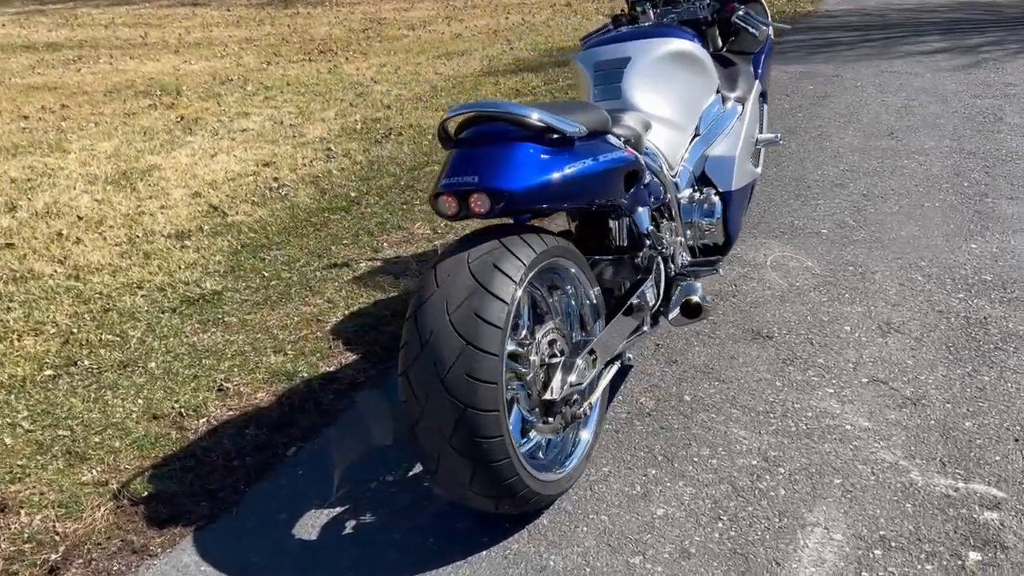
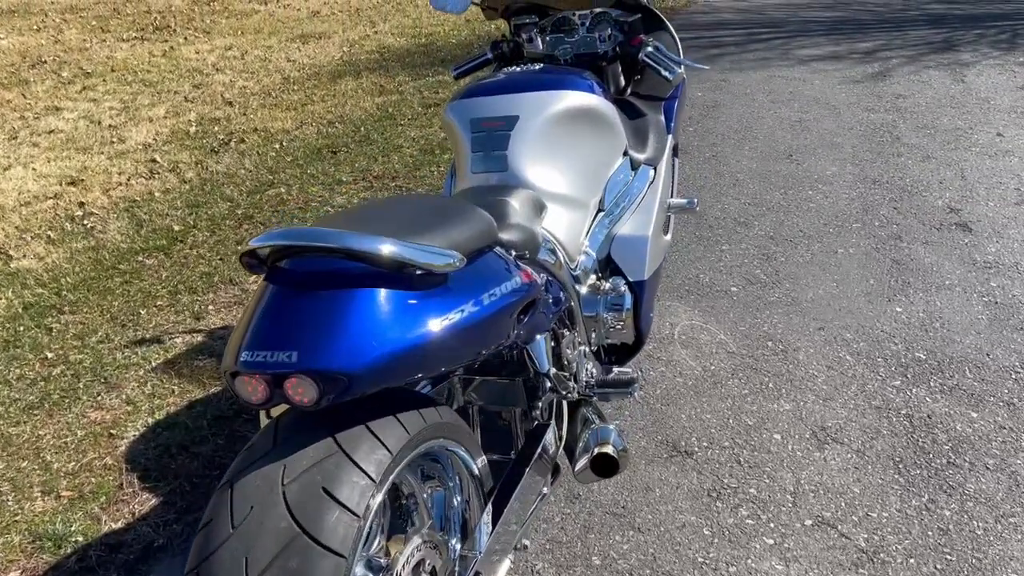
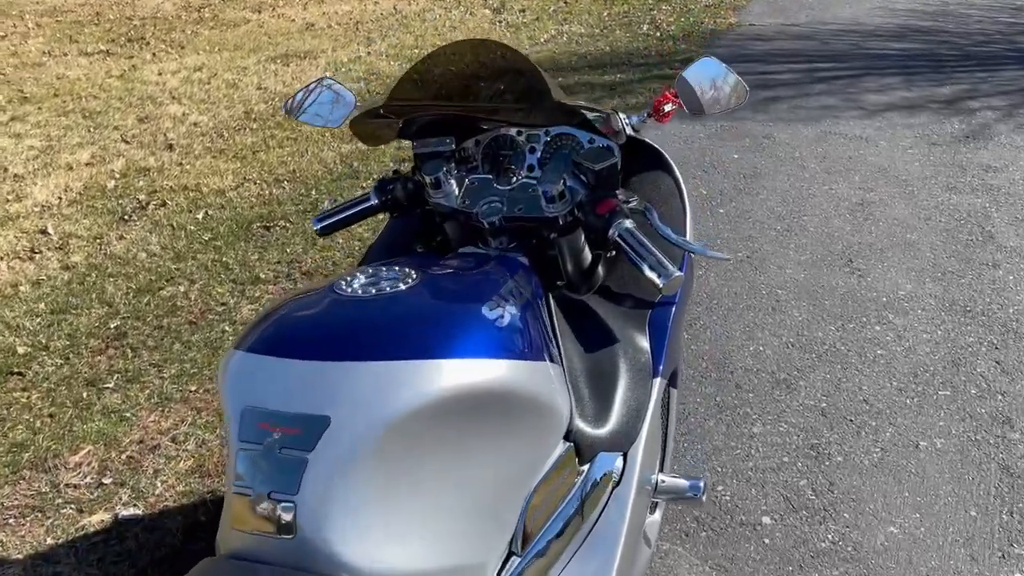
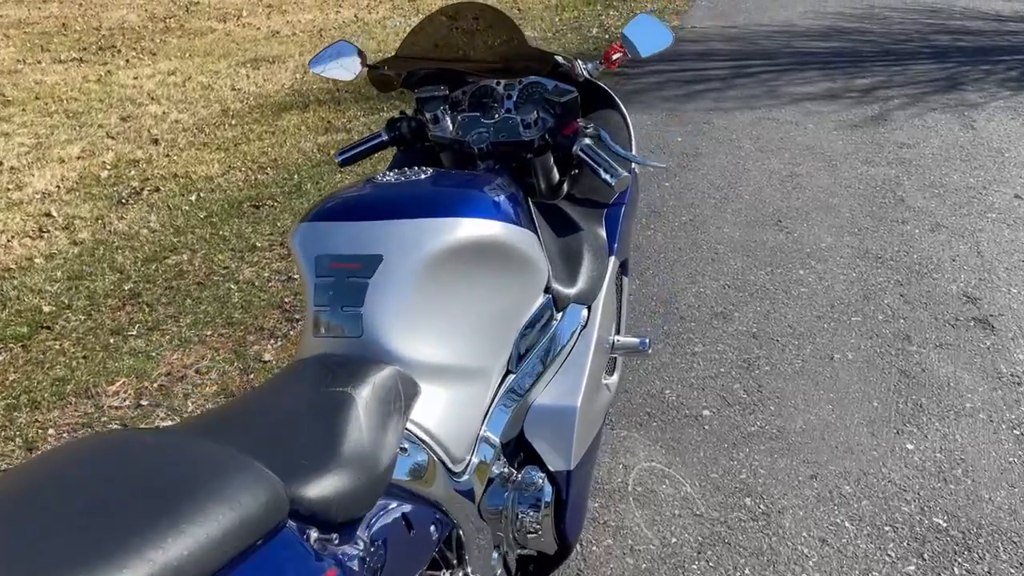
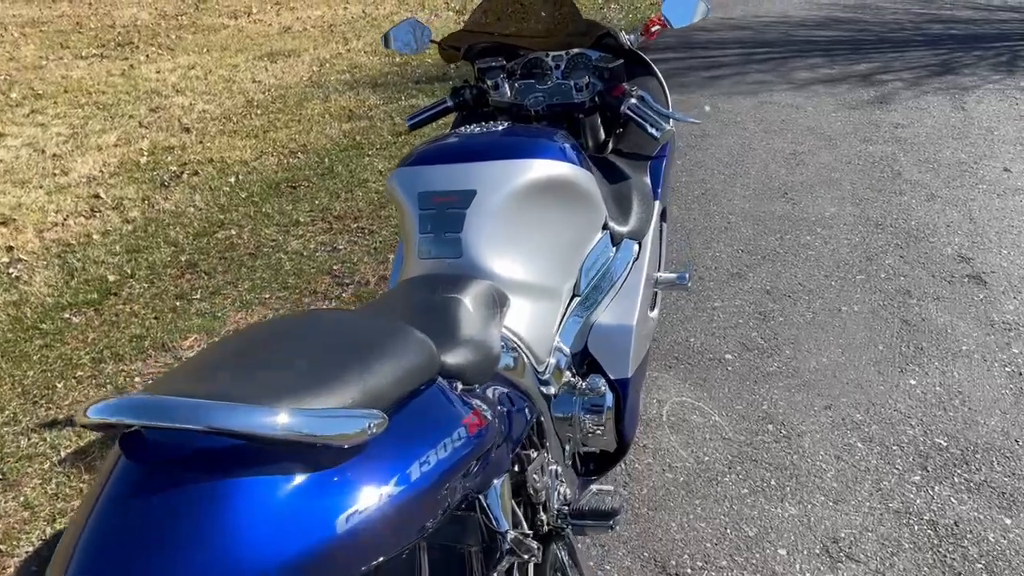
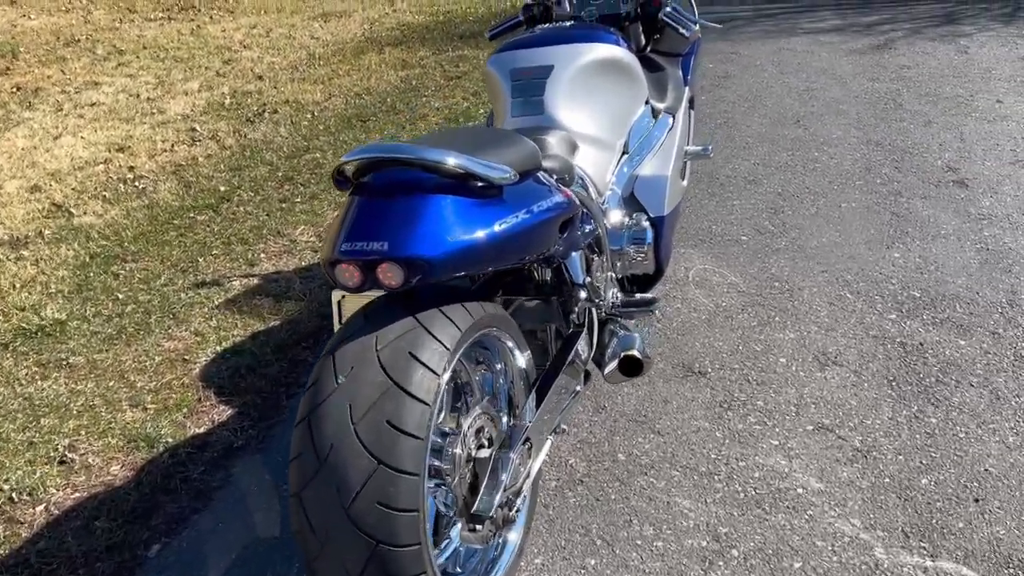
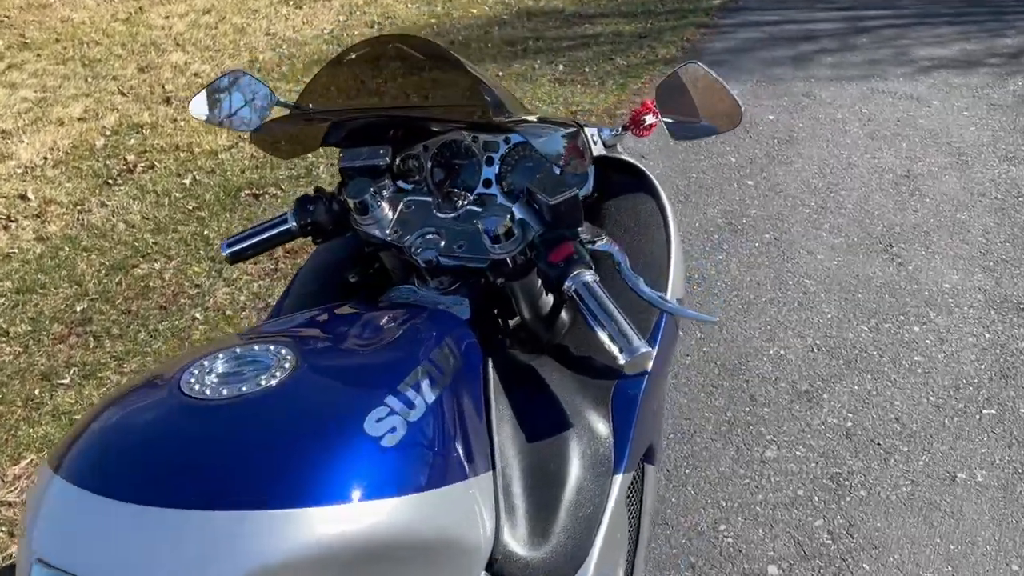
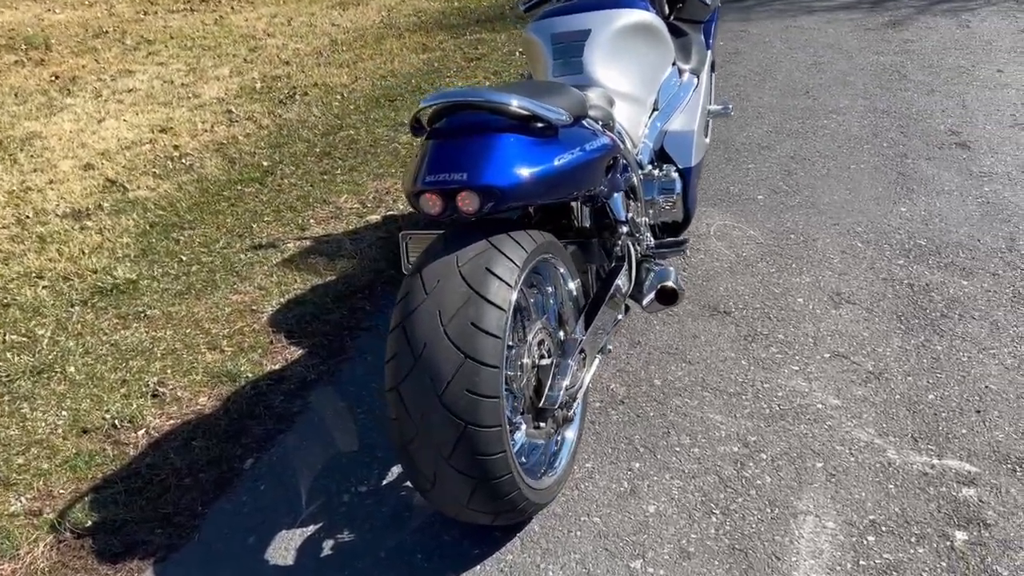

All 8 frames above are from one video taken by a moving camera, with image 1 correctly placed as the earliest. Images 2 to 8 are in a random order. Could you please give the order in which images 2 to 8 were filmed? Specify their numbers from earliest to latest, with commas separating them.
8, 6, 2, 5, 4, 3, 7
